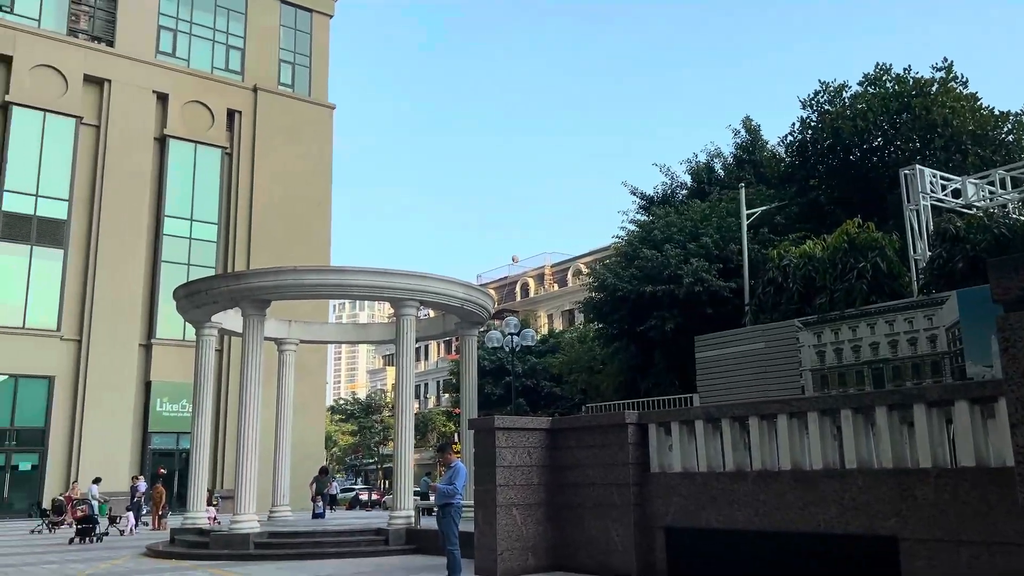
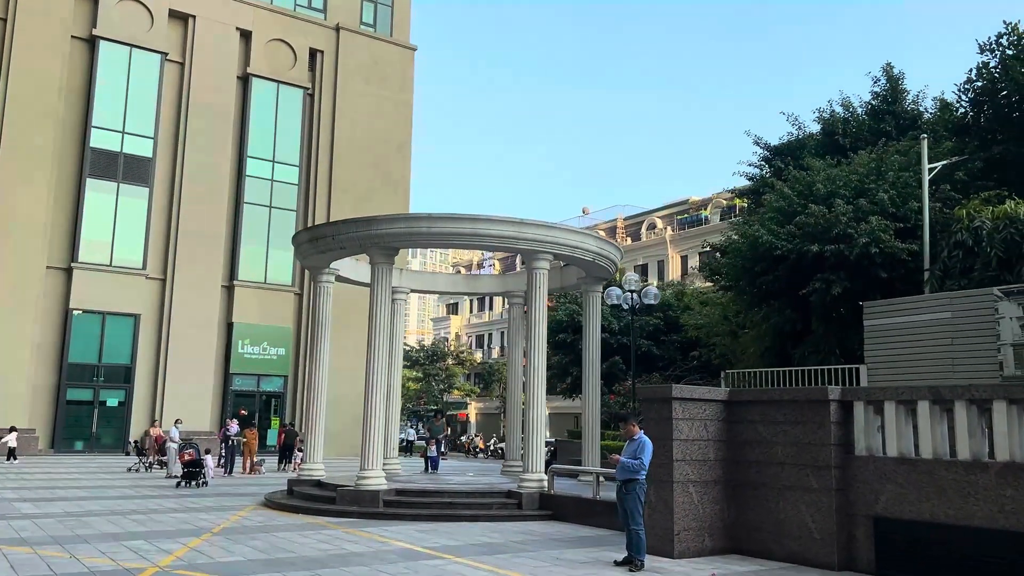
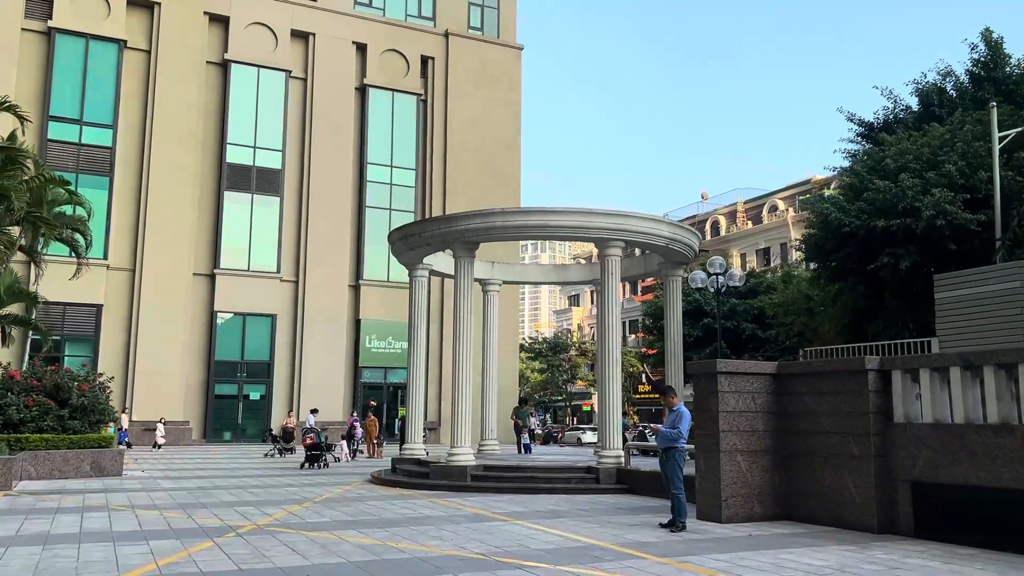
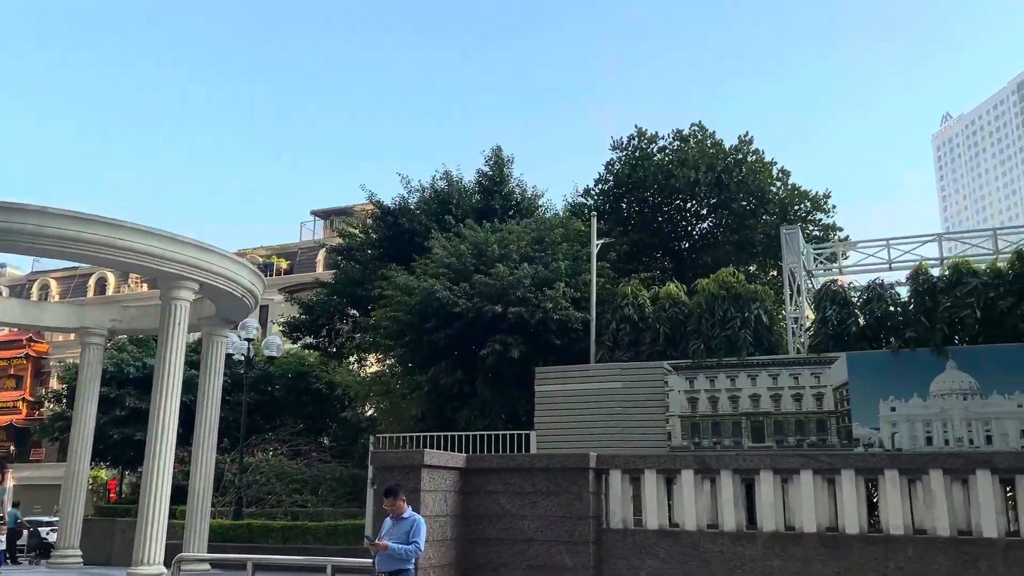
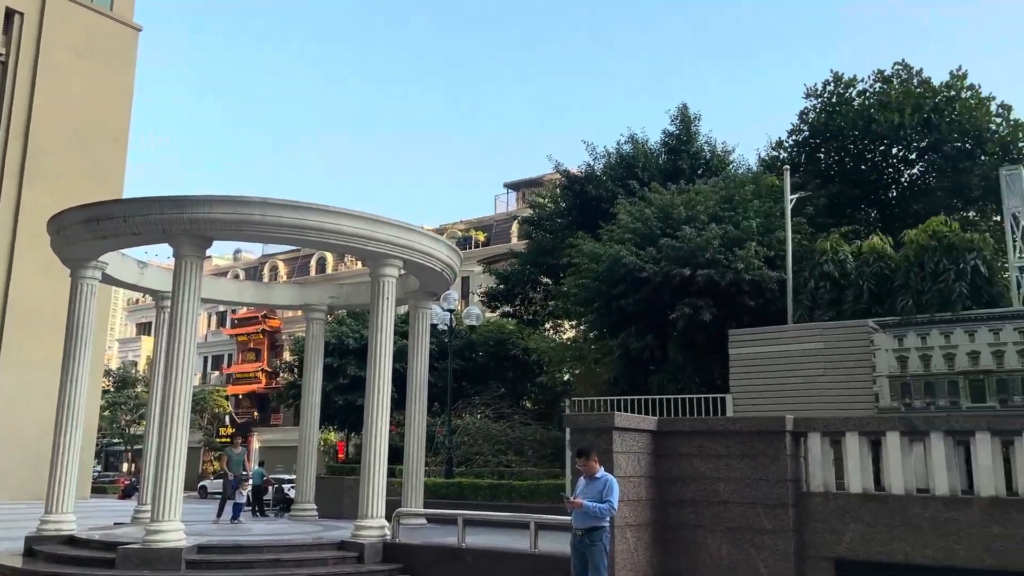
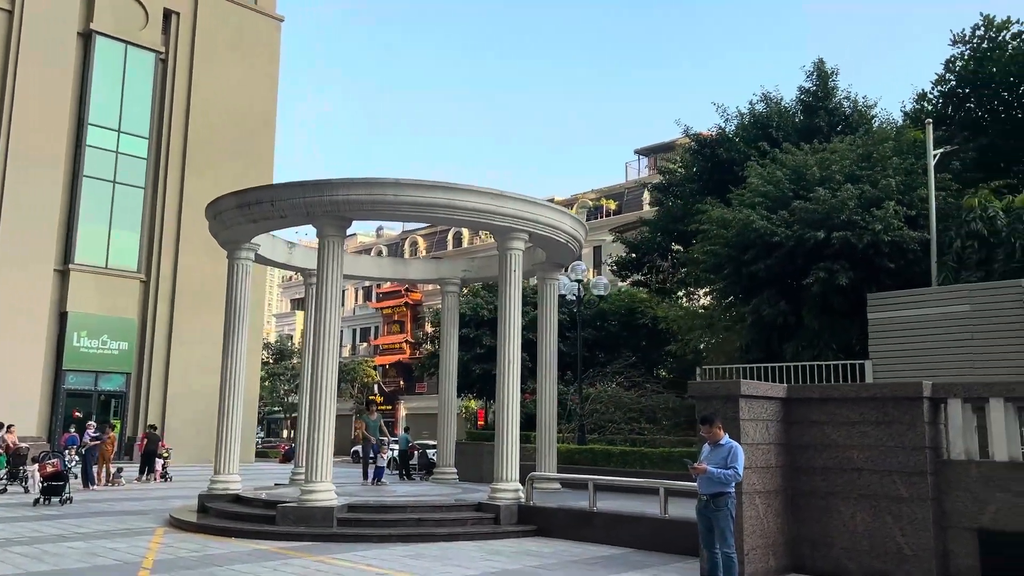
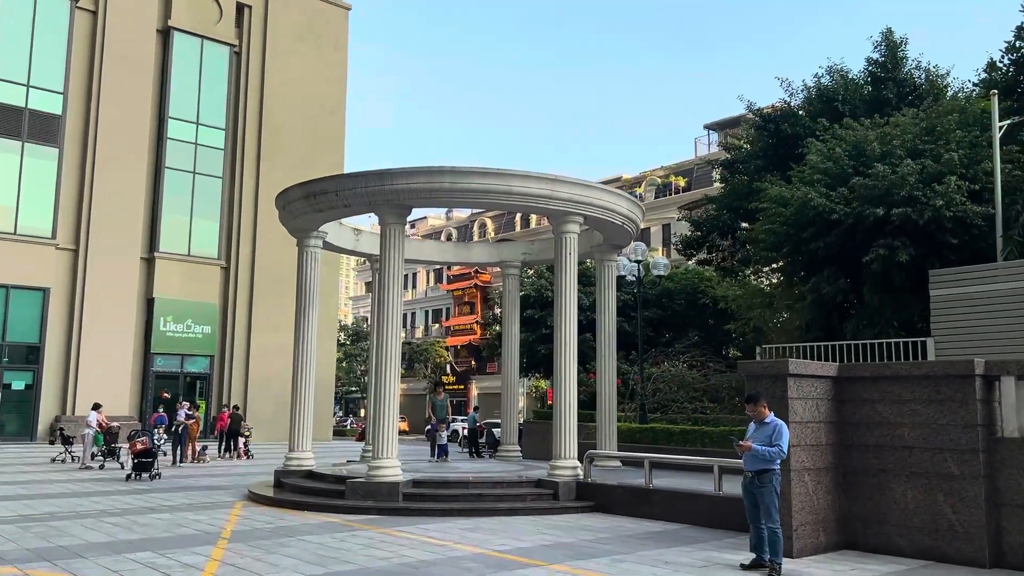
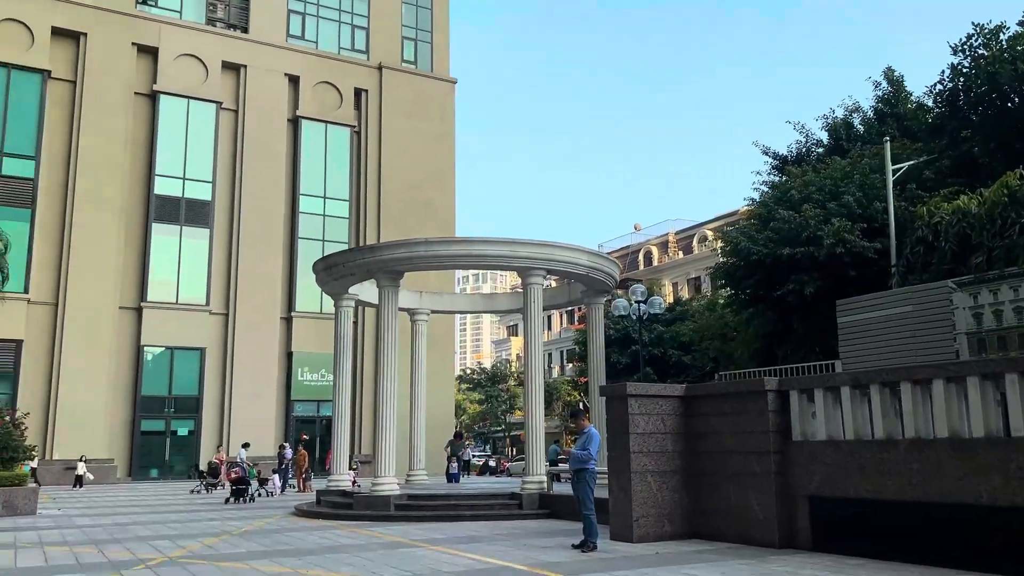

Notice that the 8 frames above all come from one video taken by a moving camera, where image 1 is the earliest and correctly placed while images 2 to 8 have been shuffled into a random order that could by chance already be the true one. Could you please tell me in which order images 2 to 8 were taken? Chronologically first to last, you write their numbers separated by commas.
8, 3, 2, 7, 6, 5, 4
